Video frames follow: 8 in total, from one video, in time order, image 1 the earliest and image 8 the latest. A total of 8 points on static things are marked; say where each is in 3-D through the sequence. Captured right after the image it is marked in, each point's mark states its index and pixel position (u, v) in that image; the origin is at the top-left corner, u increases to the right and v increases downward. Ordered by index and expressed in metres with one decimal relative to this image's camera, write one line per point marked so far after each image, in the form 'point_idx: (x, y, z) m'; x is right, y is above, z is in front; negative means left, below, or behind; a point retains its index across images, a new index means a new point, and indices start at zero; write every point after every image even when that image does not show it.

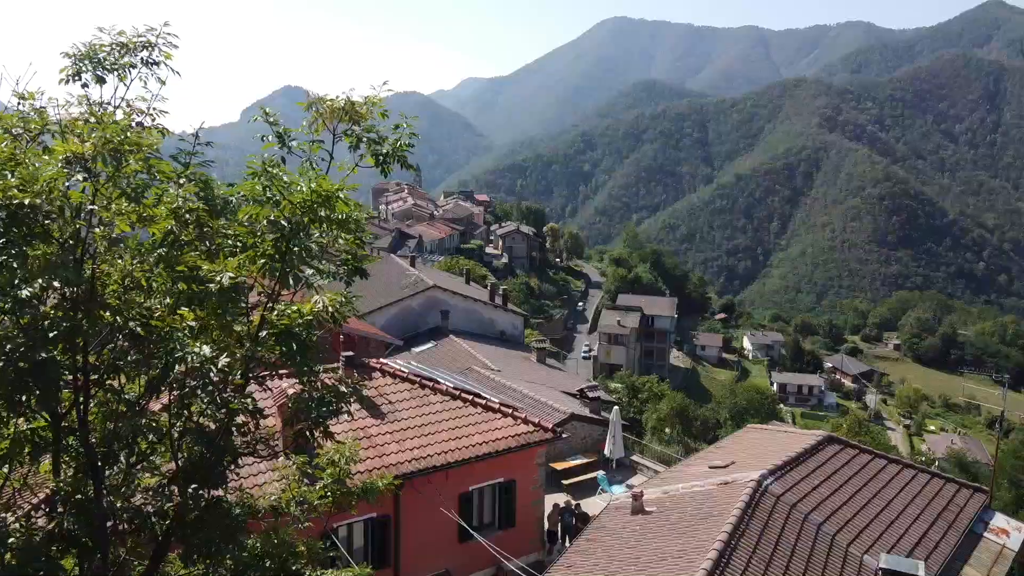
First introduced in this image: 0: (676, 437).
0: (+3.1, -2.9, +13.1) m
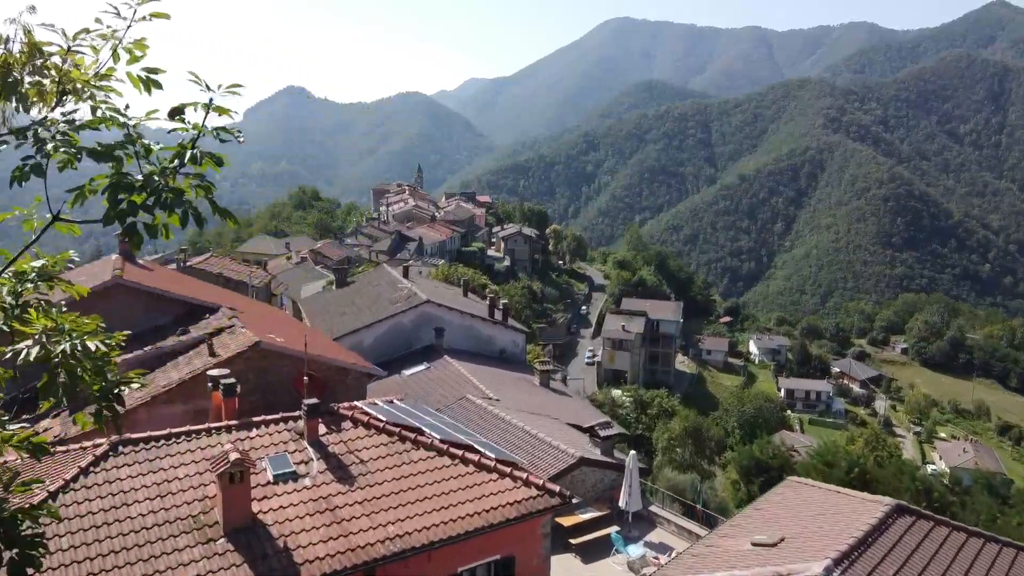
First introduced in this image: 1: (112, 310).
0: (+3.1, -3.1, +12.3) m
1: (-4.4, -0.3, +7.4) m
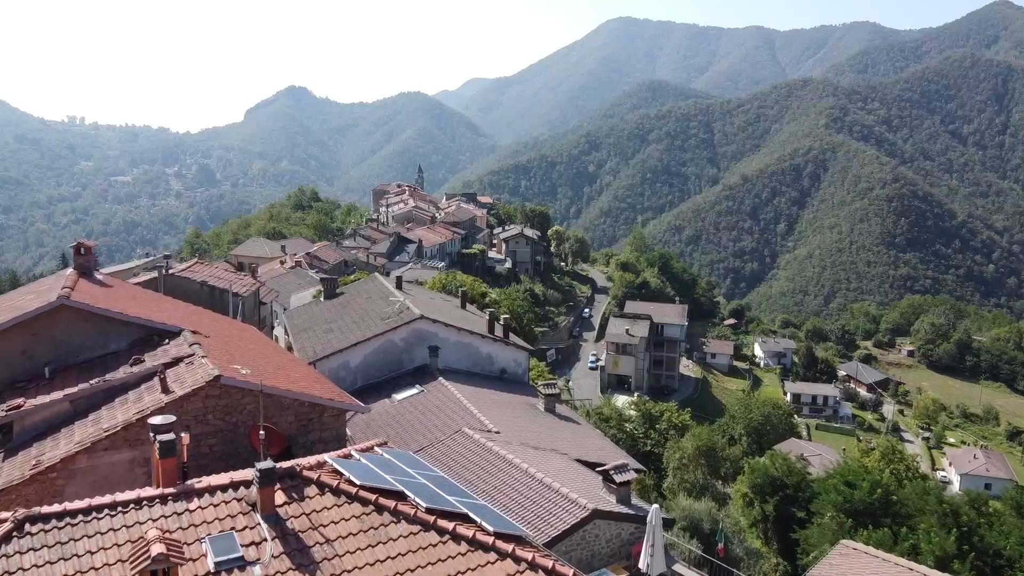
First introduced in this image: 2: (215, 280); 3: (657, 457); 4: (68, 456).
0: (+3.1, -3.2, +11.5) m
1: (-4.3, -0.4, +6.7) m
2: (-5.6, +0.1, +13.0) m
3: (+2.9, -3.4, +13.9) m
4: (-3.2, -1.2, +4.9) m
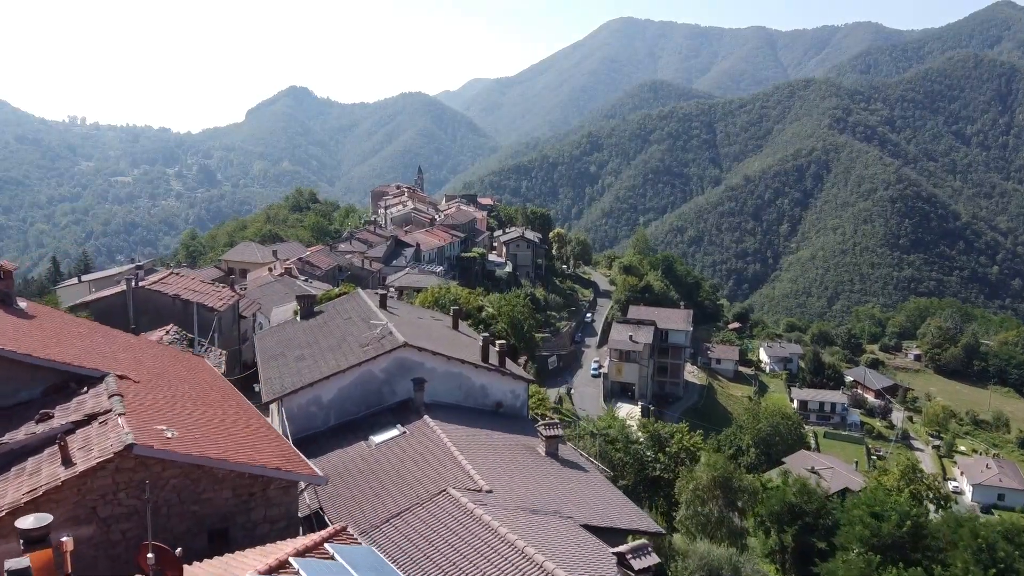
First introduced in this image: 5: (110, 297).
0: (+3.1, -3.5, +10.6) m
1: (-4.4, -0.7, +5.7) m
2: (-5.7, -0.1, +12.1) m
3: (+2.9, -3.7, +12.9) m
4: (-3.2, -1.4, +4.0) m
5: (-7.0, -0.2, +11.8) m
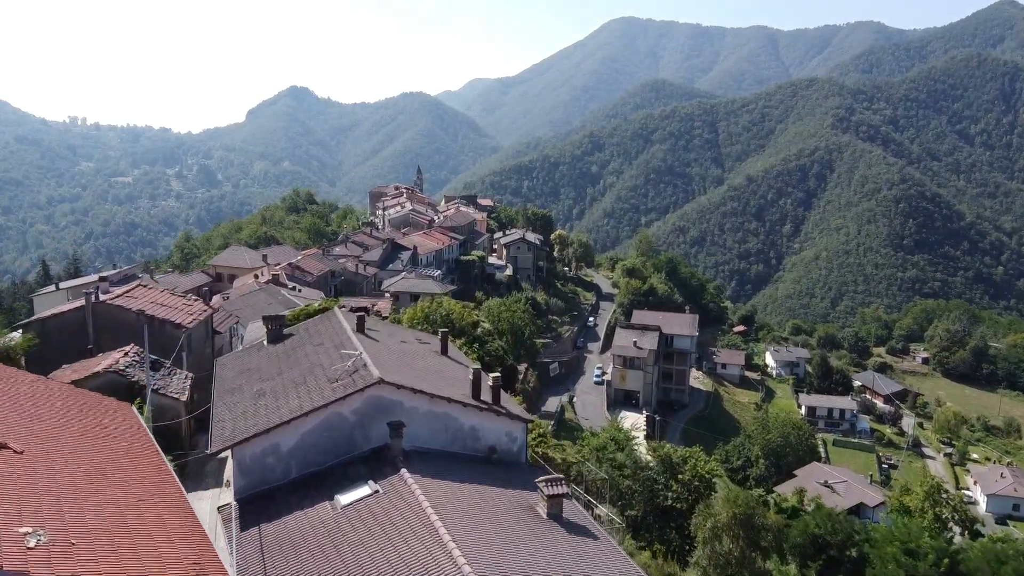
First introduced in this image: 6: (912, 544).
0: (+3.1, -3.7, +9.5) m
1: (-4.4, -0.9, +4.6) m
2: (-5.7, -0.3, +11.0) m
3: (+2.9, -3.9, +11.8) m
4: (-3.2, -1.6, +2.9) m
5: (-7.0, -0.4, +10.8) m
6: (+6.6, -4.2, +11.3) m
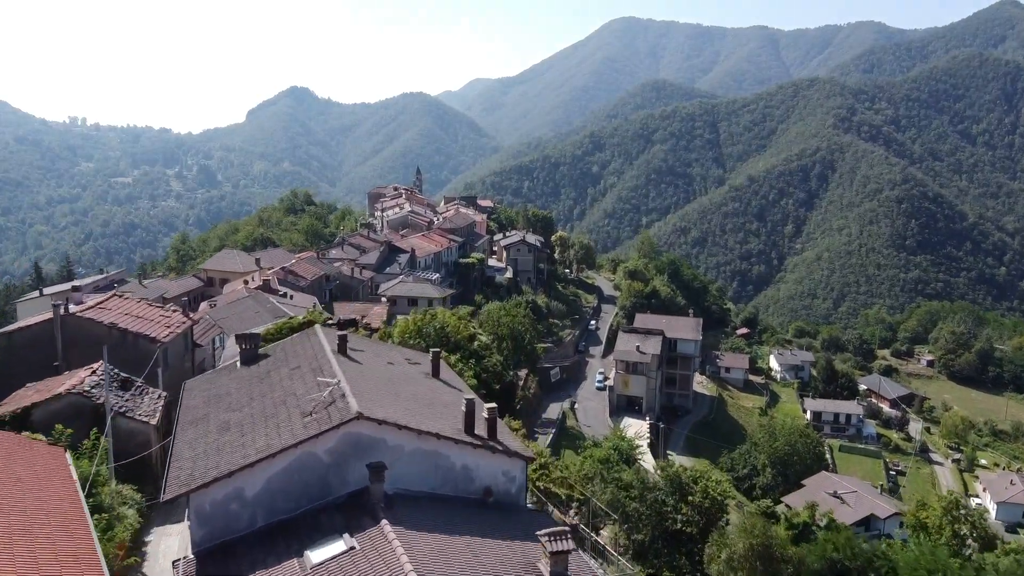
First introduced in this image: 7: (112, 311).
0: (+3.1, -3.8, +8.8) m
1: (-4.4, -1.0, +3.9) m
2: (-5.7, -0.5, +10.3) m
3: (+2.9, -4.1, +11.1) m
4: (-3.3, -1.8, +2.2) m
5: (-7.0, -0.6, +10.1) m
6: (+6.6, -4.3, +10.5) m
7: (-6.0, -0.3, +10.3) m
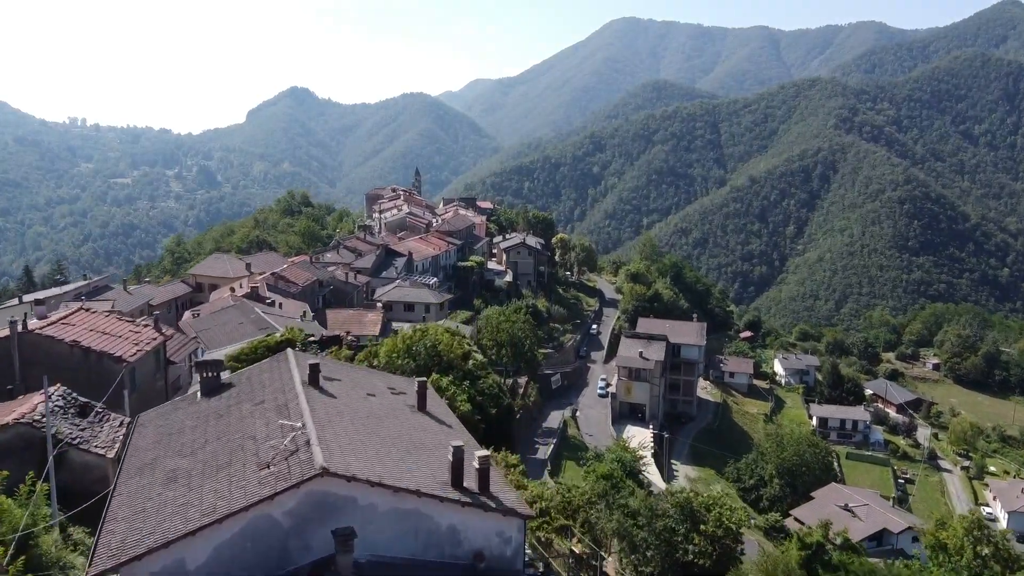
0: (+3.0, -4.0, +7.9) m
1: (-4.5, -1.2, +3.1) m
2: (-5.7, -0.7, +9.5) m
3: (+2.8, -4.3, +10.3) m
4: (-3.3, -2.0, +1.4) m
5: (-7.1, -0.7, +9.2) m
6: (+6.5, -4.5, +9.7) m
7: (-6.0, -0.5, +9.5) m
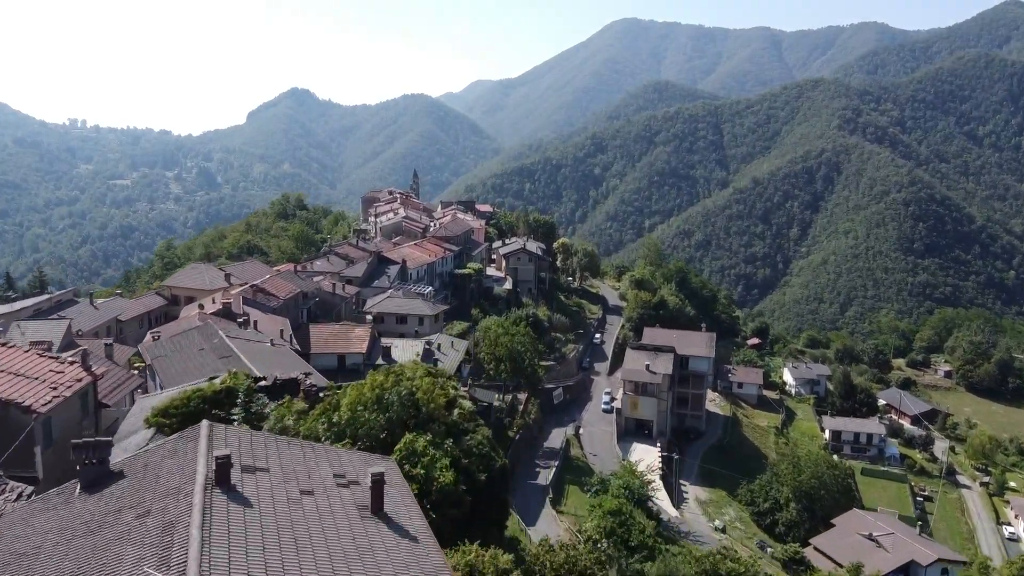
0: (+3.0, -4.4, +6.3) m
1: (-4.5, -1.6, +1.5) m
2: (-5.8, -1.0, +7.9) m
3: (+2.8, -4.6, +8.7) m
4: (-3.4, -2.3, -0.2) m
5: (-7.1, -1.1, +7.6) m
6: (+6.5, -4.9, +8.1) m
7: (-6.1, -0.9, +7.9) m
